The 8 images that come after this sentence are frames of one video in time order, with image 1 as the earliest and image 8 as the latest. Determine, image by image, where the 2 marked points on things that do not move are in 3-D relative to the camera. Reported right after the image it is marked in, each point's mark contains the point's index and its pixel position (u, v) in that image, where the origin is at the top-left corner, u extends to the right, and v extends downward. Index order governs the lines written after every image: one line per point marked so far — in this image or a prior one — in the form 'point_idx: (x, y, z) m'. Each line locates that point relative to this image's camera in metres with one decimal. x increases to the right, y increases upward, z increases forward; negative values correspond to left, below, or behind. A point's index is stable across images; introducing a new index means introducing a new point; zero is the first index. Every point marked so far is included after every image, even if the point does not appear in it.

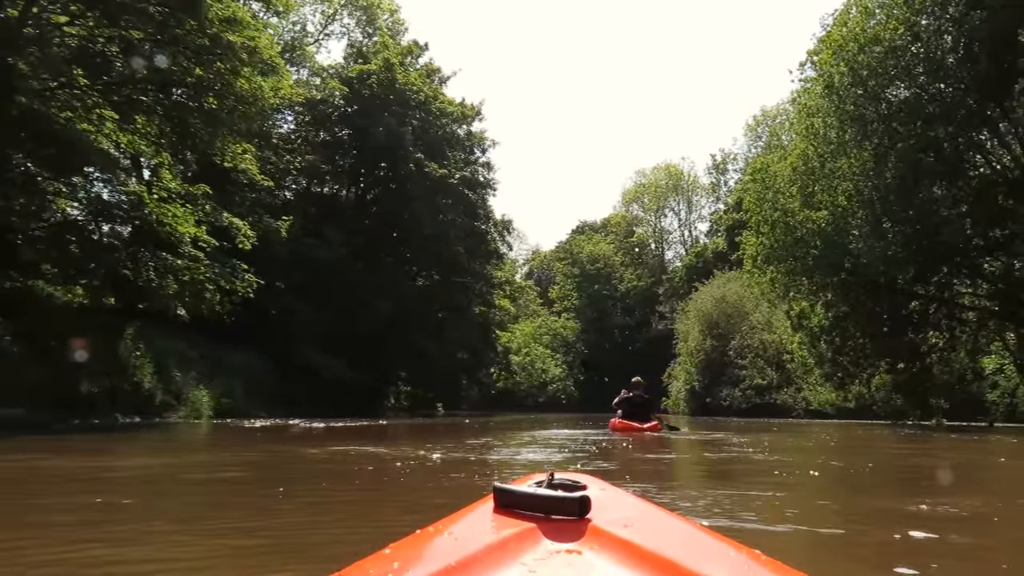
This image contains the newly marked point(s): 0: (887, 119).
0: (+8.8, +4.1, +18.2) m
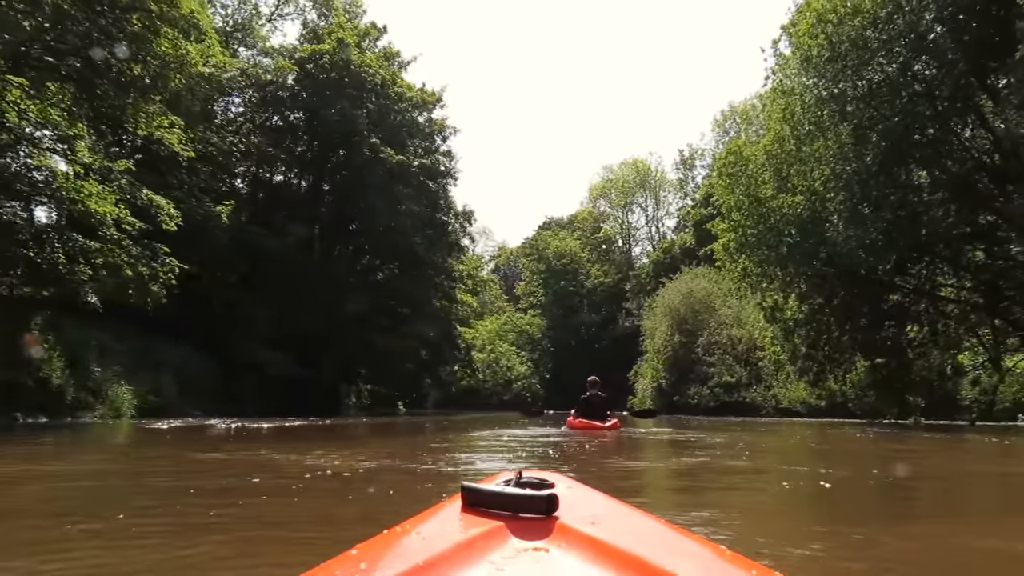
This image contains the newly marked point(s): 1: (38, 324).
0: (+7.8, +4.3, +17.1) m
1: (-10.0, -0.7, +16.3) m
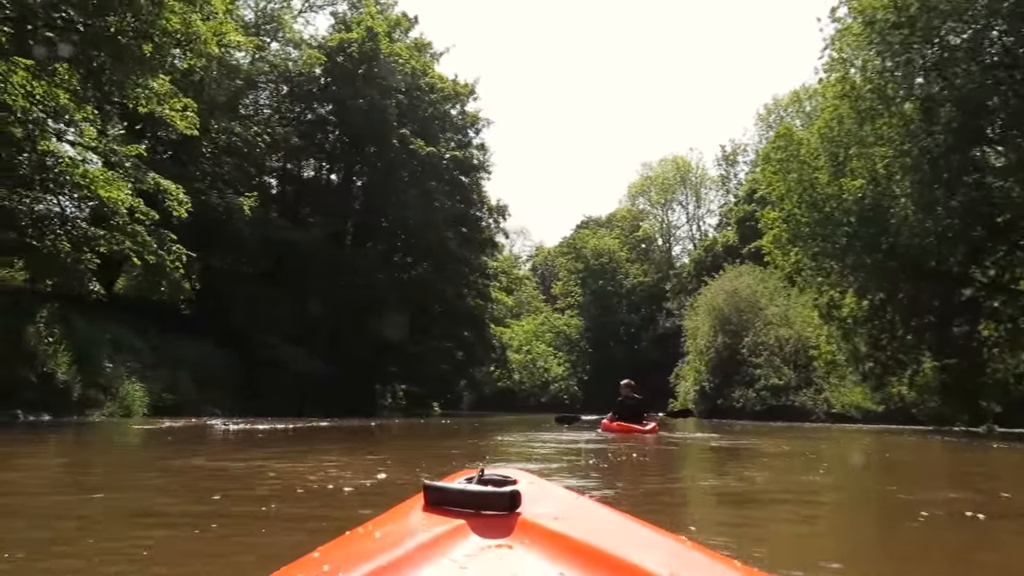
0: (+8.4, +4.4, +15.5) m
1: (-9.4, -0.6, +15.6) m
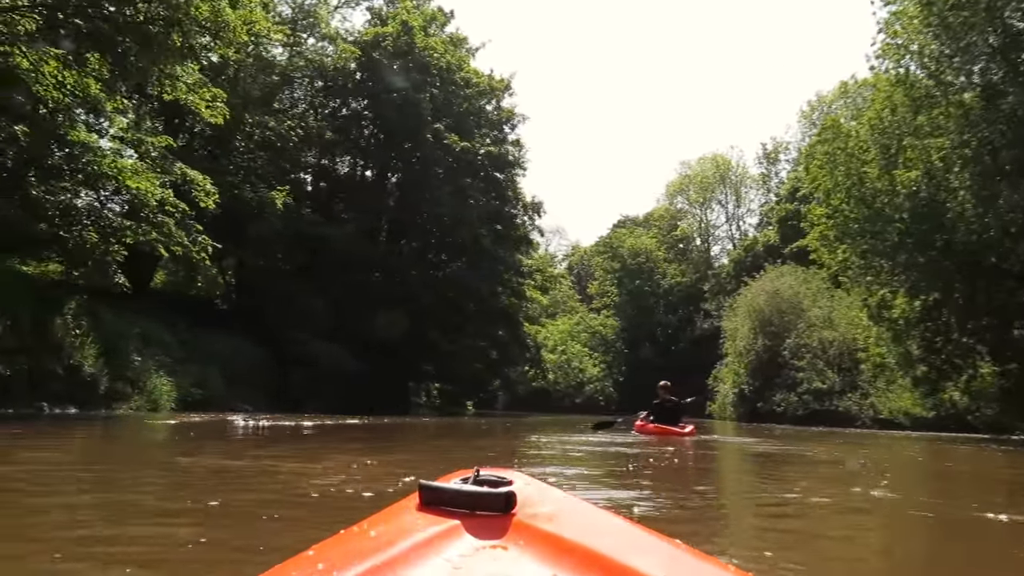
0: (+9.1, +4.4, +14.6) m
1: (-8.7, -0.4, +15.5) m
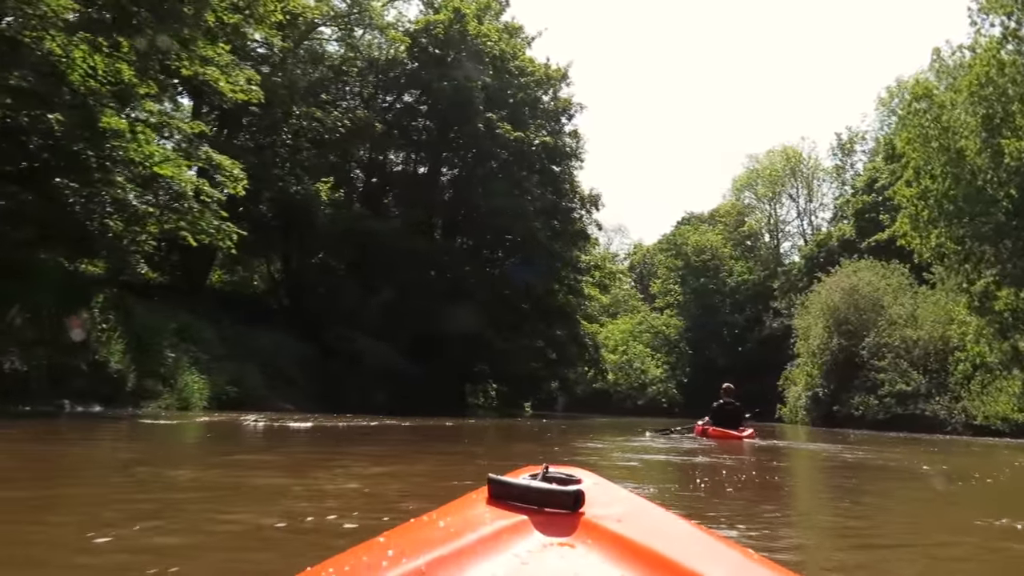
0: (+9.9, +4.6, +12.5) m
1: (-7.8, -0.3, +14.9) m
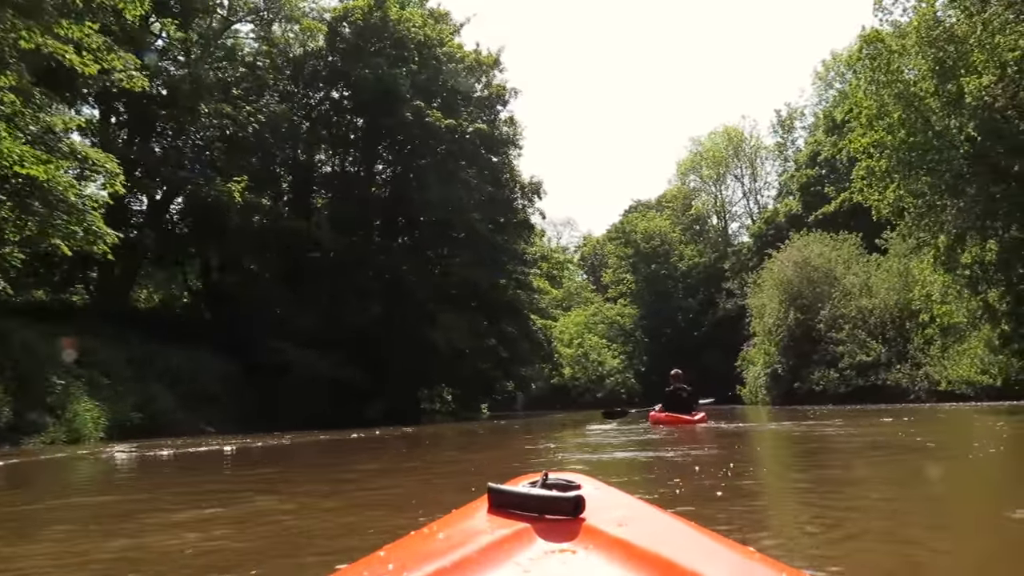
0: (+8.5, +5.5, +11.6) m
1: (-9.0, -0.7, +13.0) m
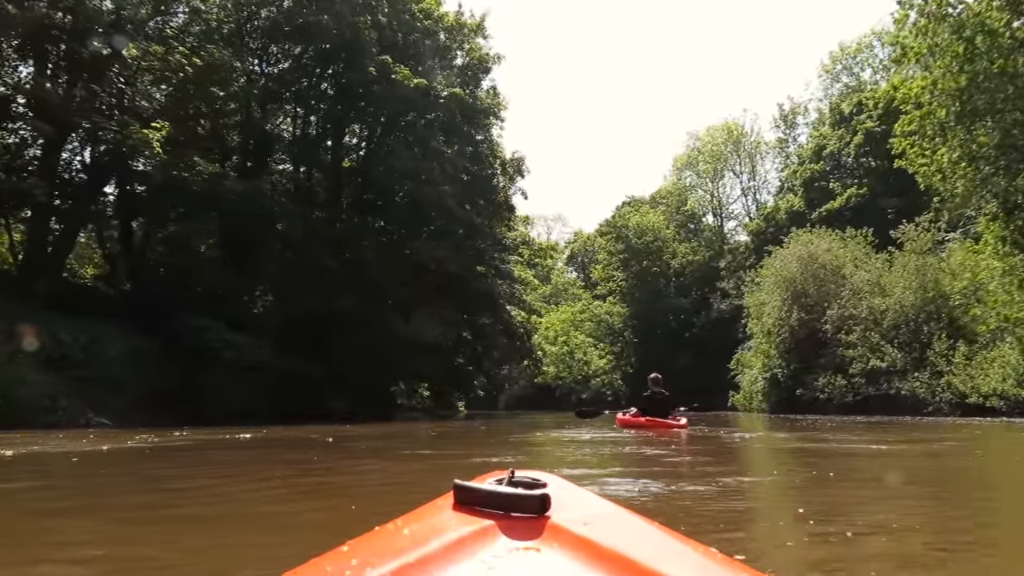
0: (+8.0, +5.6, +8.8) m
1: (-9.6, +0.1, +10.0) m
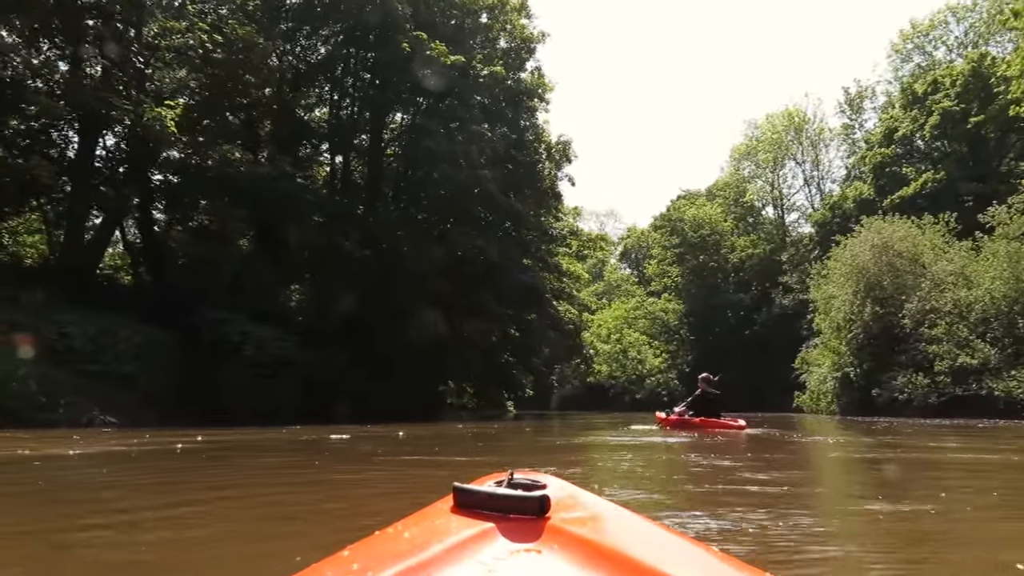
0: (+8.2, +5.9, +6.7) m
1: (-9.3, +0.3, +9.1) m
